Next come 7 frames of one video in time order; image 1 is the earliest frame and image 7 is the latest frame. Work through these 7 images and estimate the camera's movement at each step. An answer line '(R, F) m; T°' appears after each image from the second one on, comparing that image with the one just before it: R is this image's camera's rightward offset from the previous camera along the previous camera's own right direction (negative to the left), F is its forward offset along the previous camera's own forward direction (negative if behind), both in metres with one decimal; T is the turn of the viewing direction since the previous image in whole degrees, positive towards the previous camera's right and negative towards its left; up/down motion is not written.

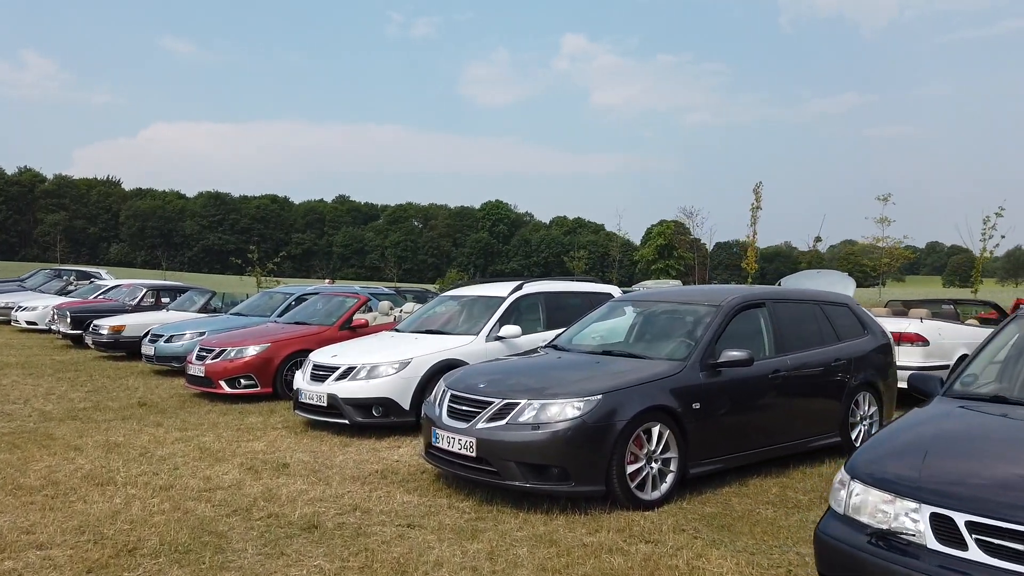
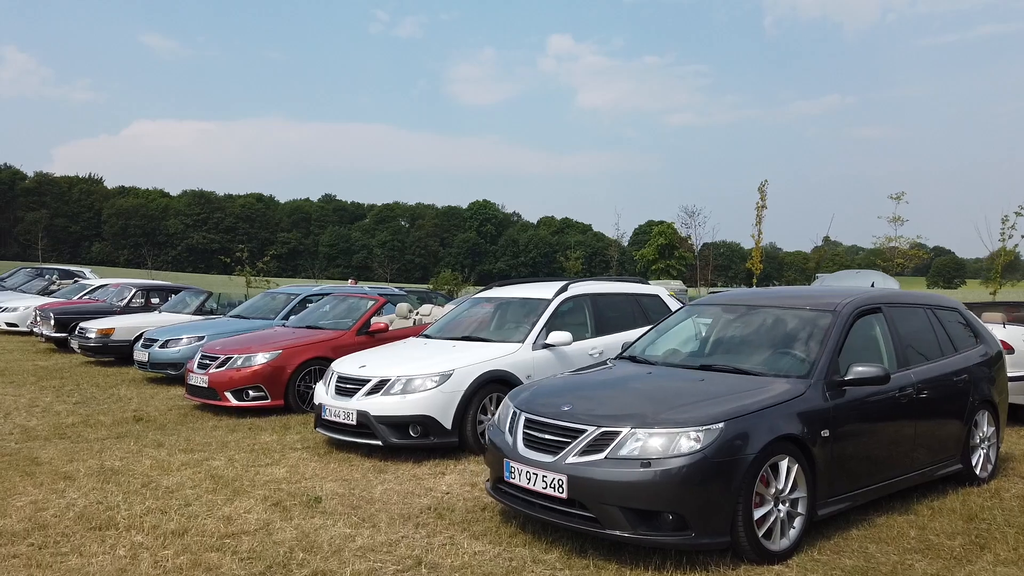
(-0.6, +0.9) m; +1°
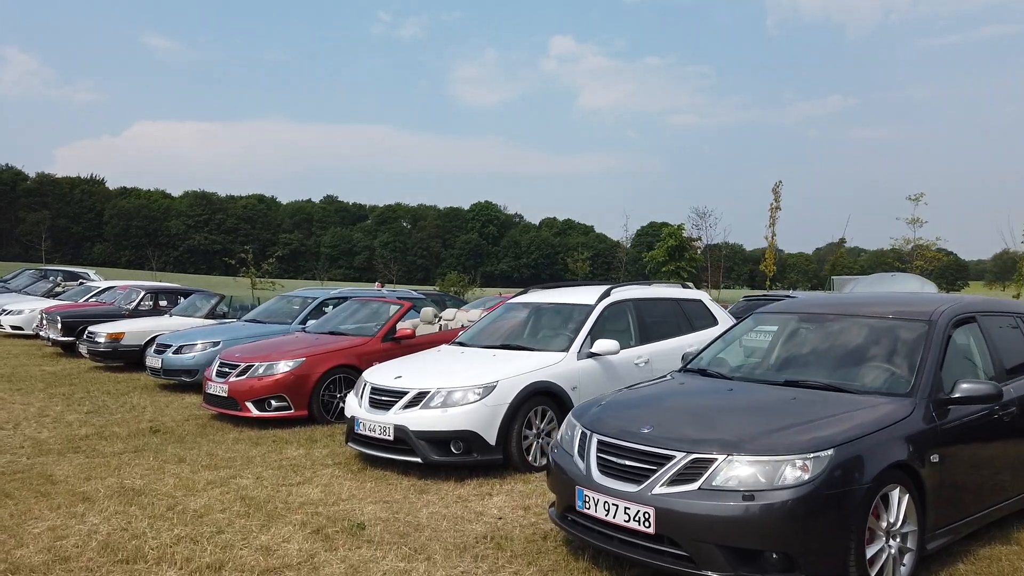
(-0.4, +0.4) m; 0°
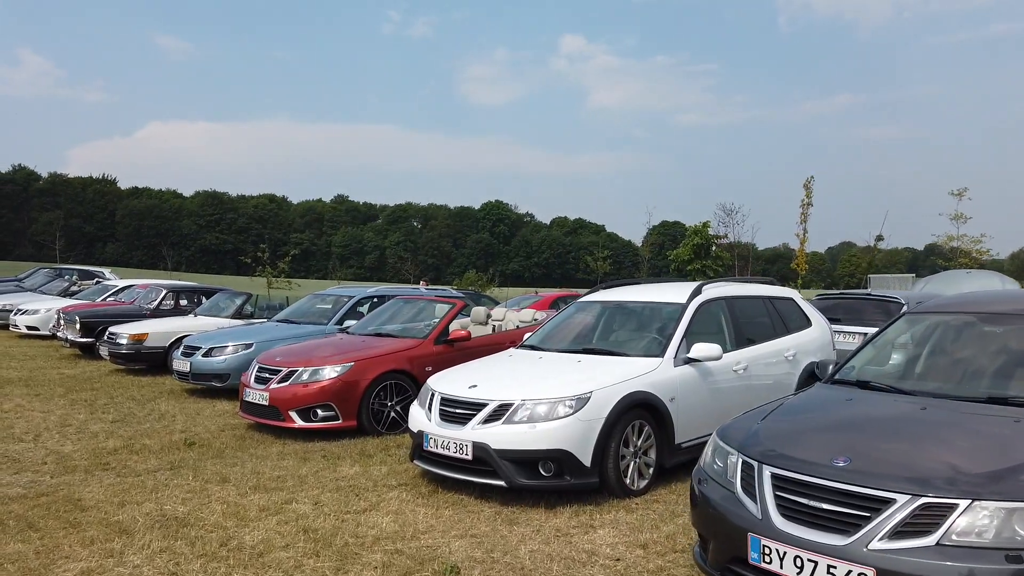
(-0.6, +0.8) m; -1°
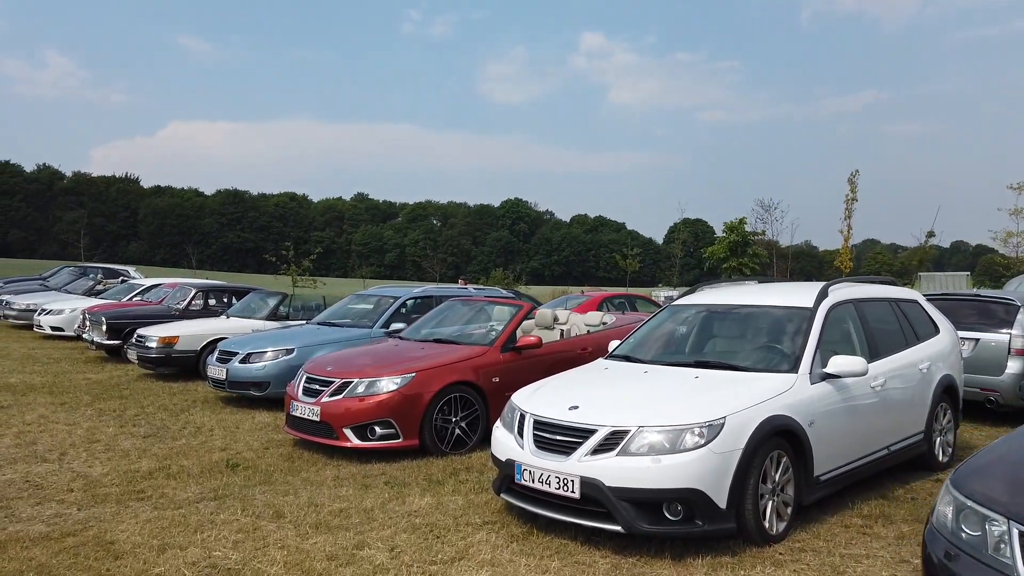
(-0.5, +0.9) m; -1°
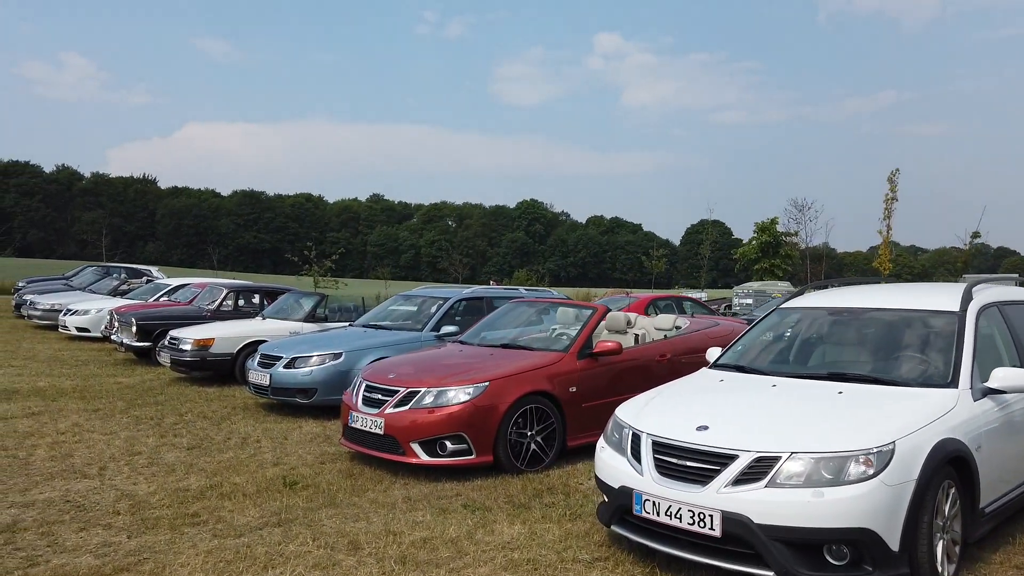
(-0.5, +0.6) m; -1°
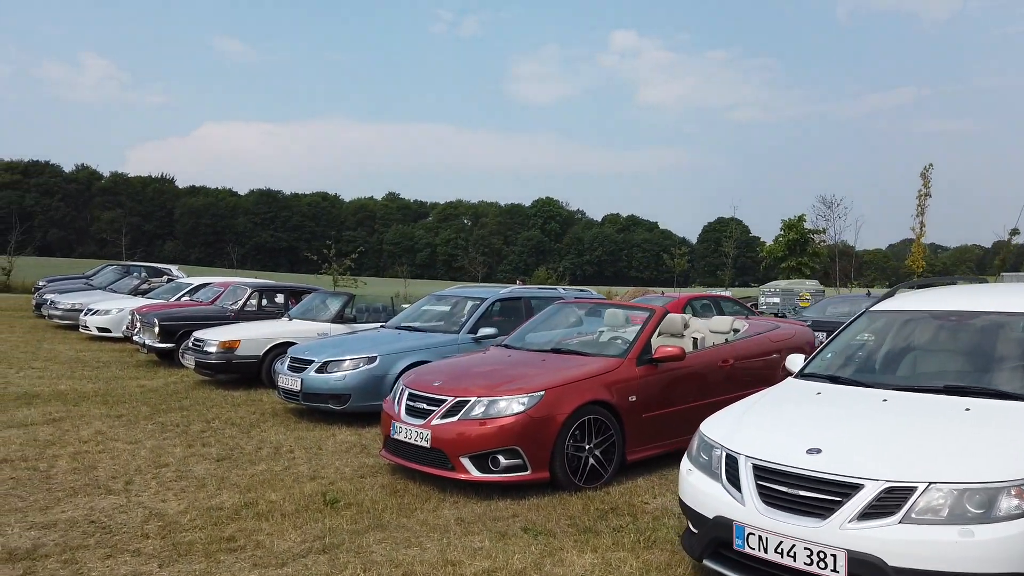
(-0.3, +0.5) m; -1°
